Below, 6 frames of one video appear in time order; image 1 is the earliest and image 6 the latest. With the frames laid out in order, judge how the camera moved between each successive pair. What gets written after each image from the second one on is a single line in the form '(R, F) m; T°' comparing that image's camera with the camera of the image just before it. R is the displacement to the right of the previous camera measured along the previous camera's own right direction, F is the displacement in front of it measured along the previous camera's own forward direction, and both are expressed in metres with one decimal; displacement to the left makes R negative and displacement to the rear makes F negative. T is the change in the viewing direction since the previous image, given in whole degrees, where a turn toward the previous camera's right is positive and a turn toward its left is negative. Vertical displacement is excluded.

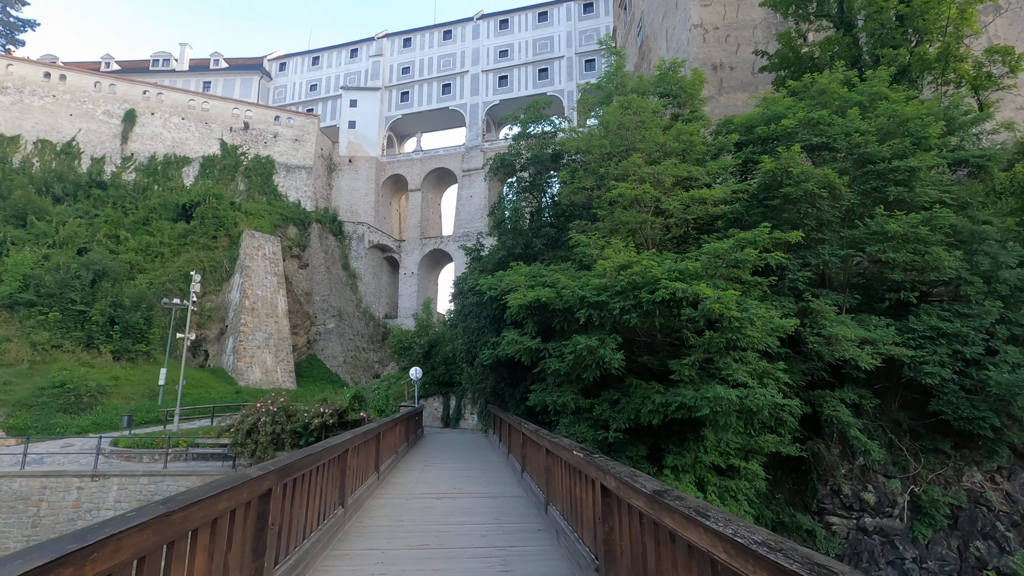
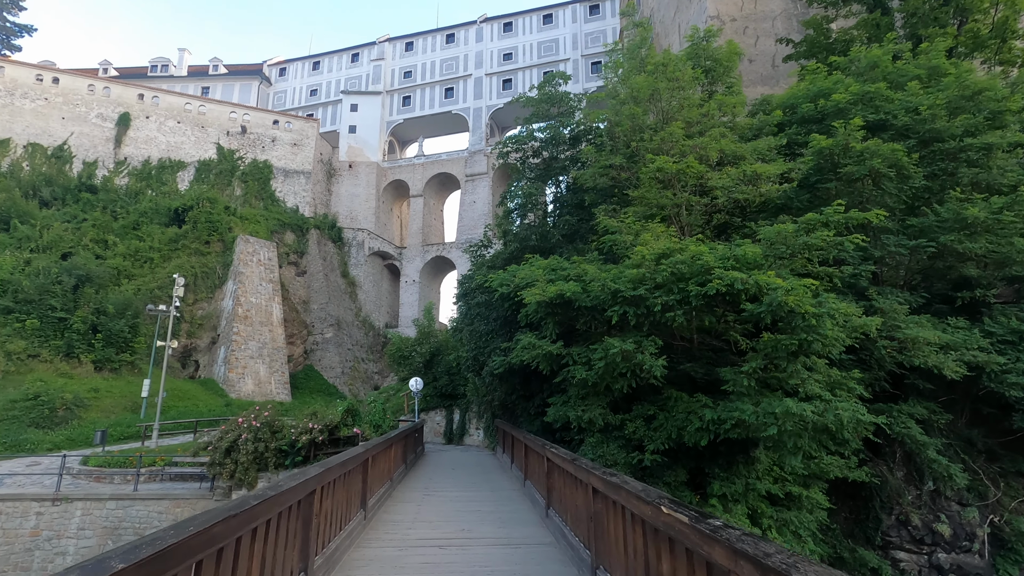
(-0.2, +1.4) m; 0°
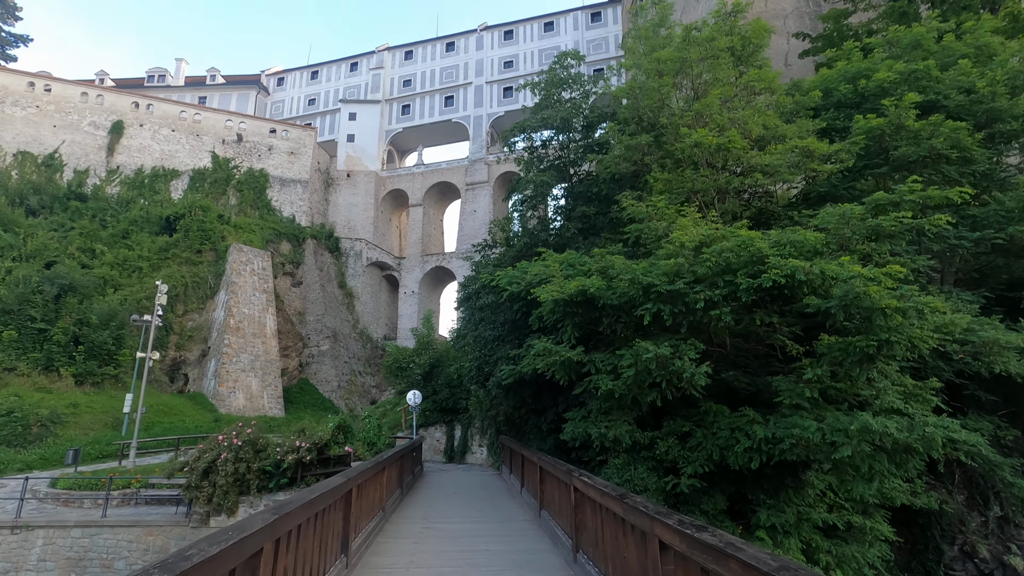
(-0.2, +1.1) m; 0°
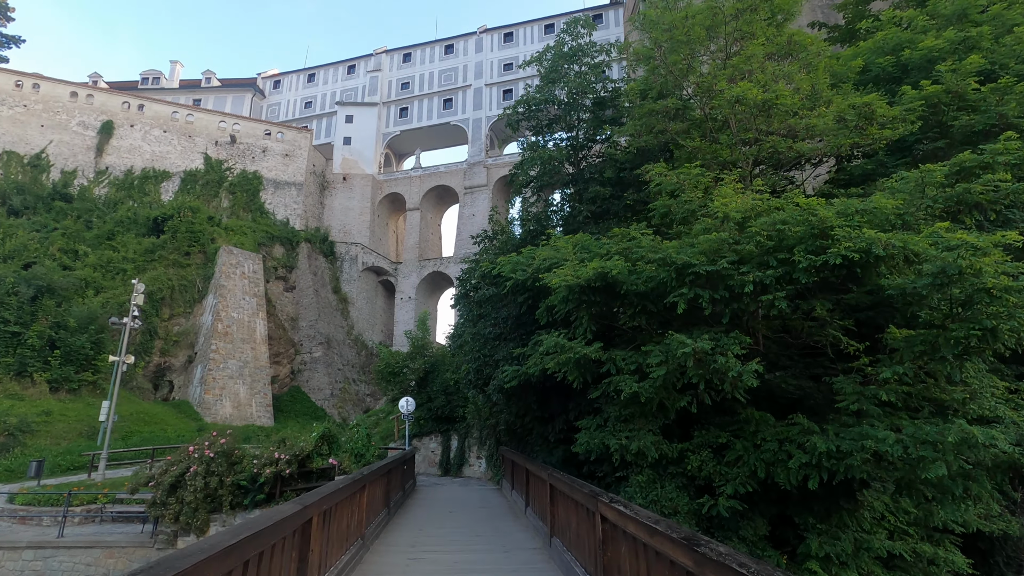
(-0.1, +1.0) m; 0°
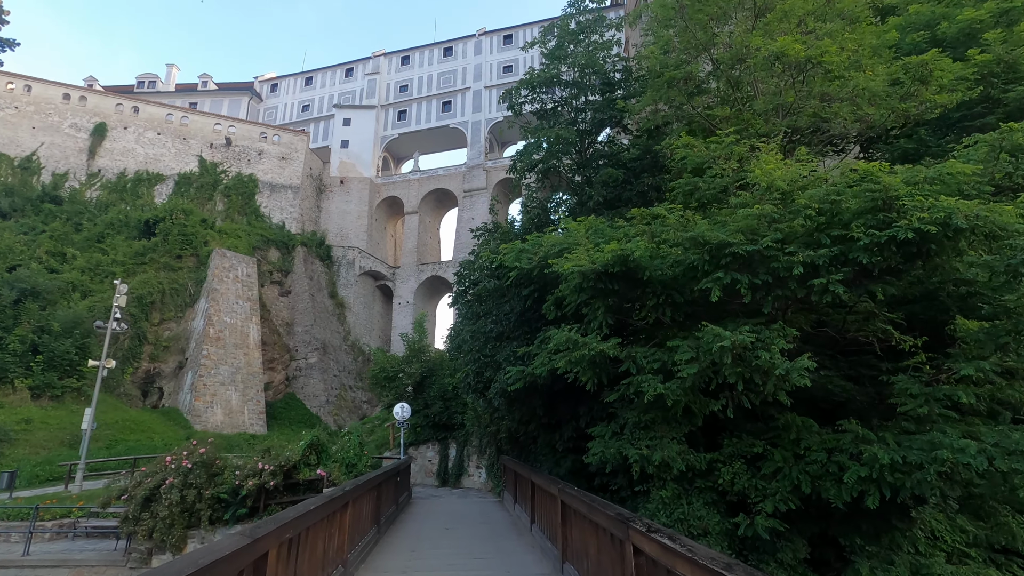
(-0.1, +0.7) m; 0°
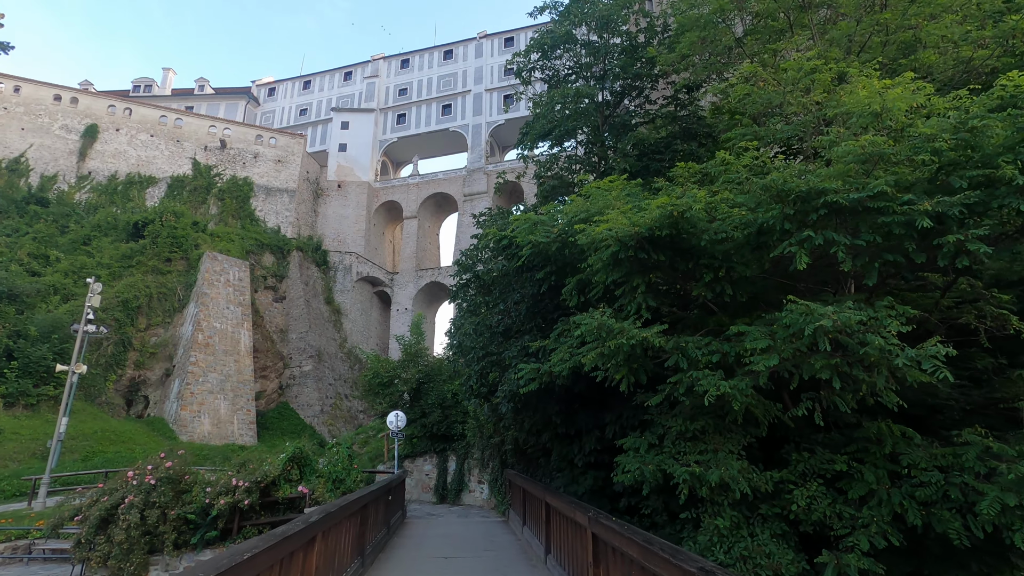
(-0.1, +1.0) m; 0°
